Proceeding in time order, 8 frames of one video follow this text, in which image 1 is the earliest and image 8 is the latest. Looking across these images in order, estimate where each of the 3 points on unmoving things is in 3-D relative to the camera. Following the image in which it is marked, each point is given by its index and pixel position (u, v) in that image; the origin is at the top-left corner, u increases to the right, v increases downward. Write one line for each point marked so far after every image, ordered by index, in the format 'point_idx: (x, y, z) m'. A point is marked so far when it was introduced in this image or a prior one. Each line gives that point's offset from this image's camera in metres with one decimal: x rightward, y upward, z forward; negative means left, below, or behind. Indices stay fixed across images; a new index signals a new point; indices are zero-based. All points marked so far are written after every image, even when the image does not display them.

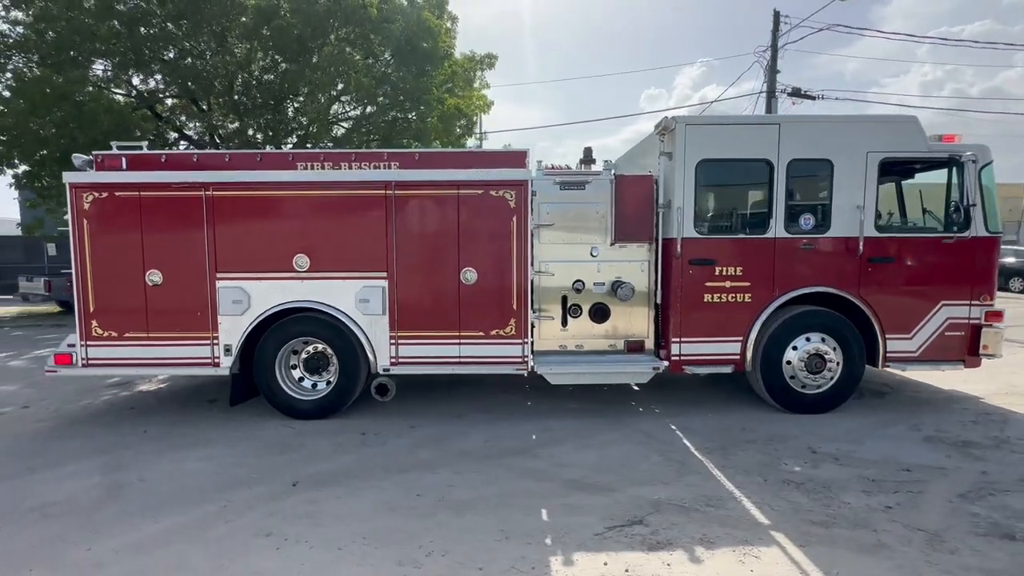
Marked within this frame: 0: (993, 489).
0: (+3.9, -1.7, +3.9) m
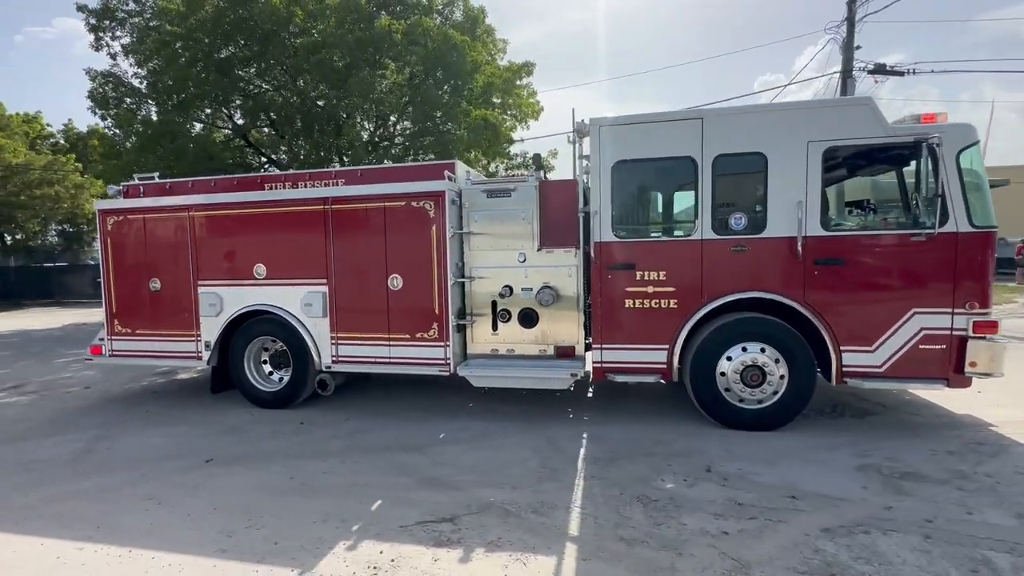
0: (+2.6, -1.7, +3.4) m
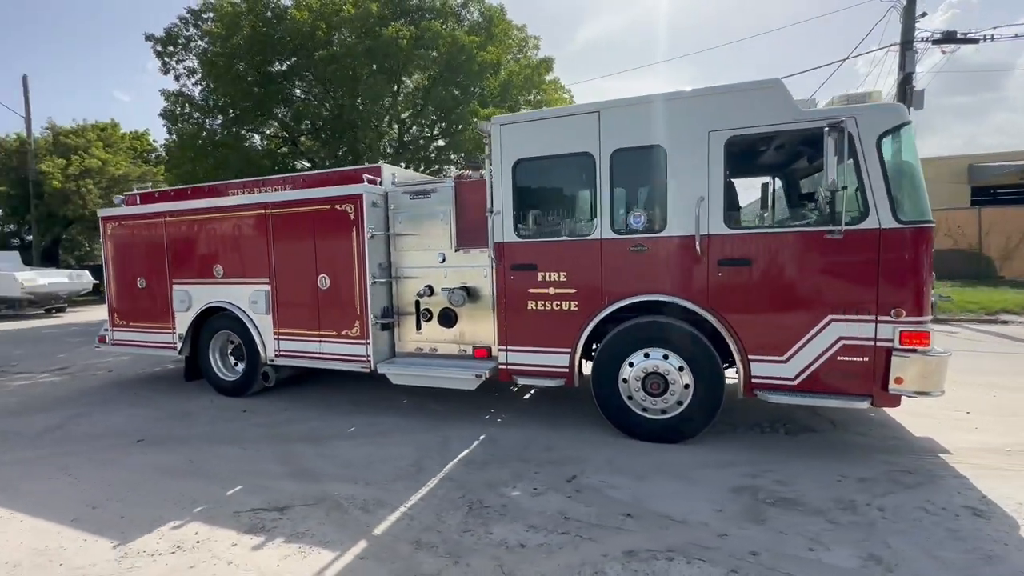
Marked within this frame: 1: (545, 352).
0: (+1.1, -1.8, +3.1) m
1: (+0.4, -0.7, +5.2) m
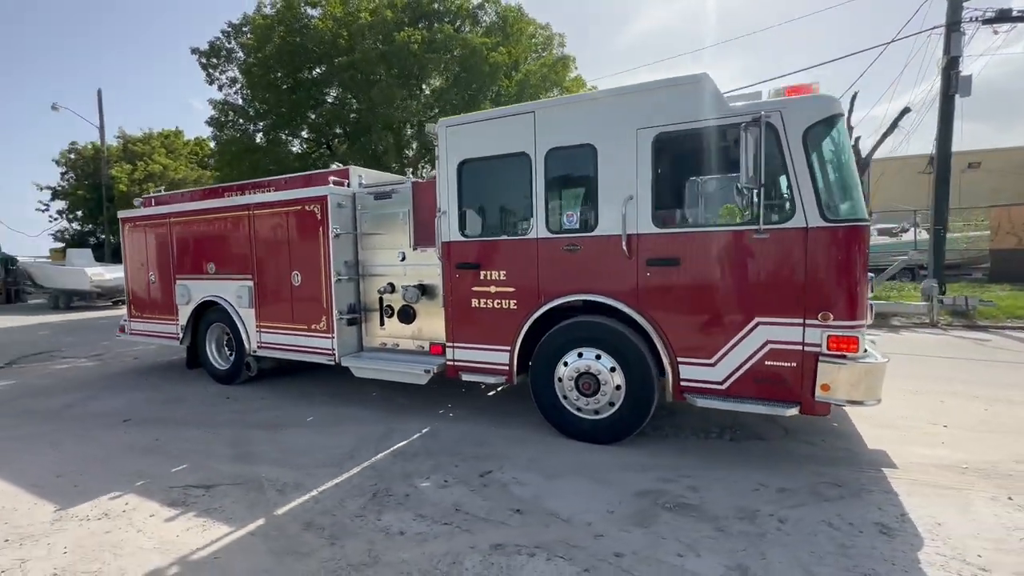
0: (+0.2, -1.7, +3.1) m
1: (-0.3, -0.7, +5.3) m
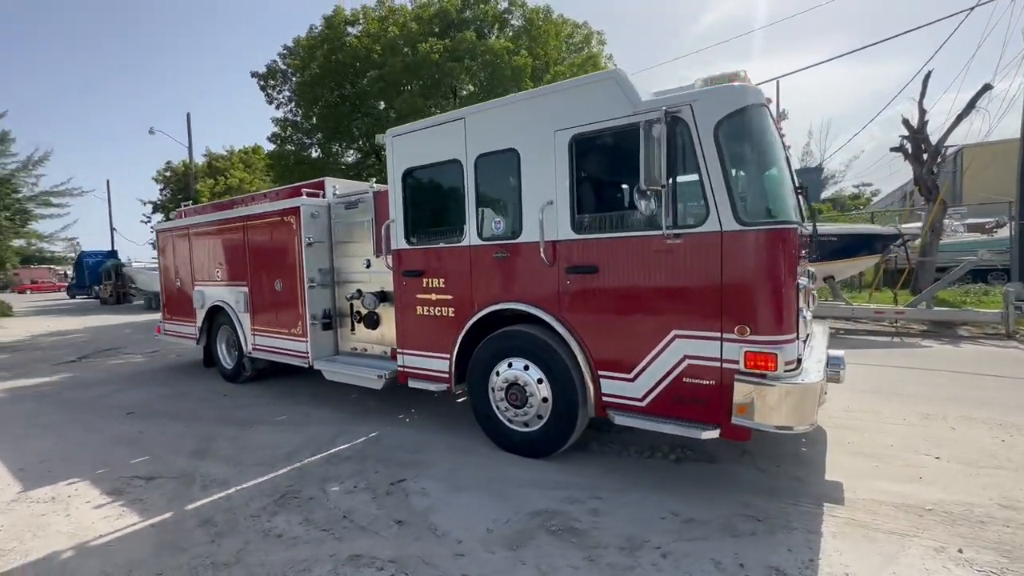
0: (-0.8, -1.8, +3.1) m
1: (-0.9, -0.8, +5.3) m
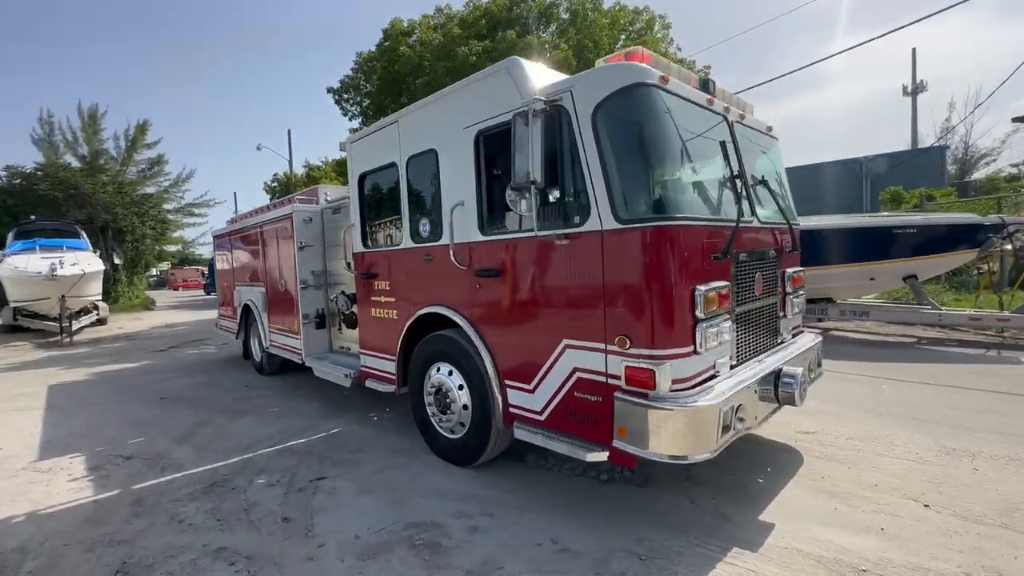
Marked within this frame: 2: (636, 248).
0: (-1.8, -1.9, +3.2) m
1: (-1.5, -0.8, +5.4) m
2: (+0.8, +0.3, +3.1) m
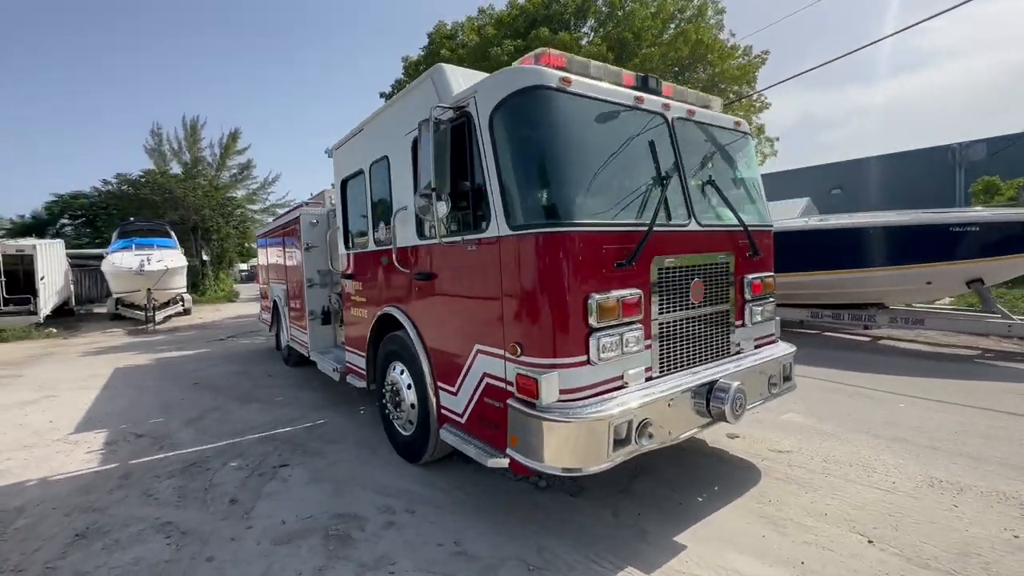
0: (-2.5, -1.9, +3.5) m
1: (-1.9, -0.8, +5.7) m
2: (+0.1, +0.2, +3.0) m
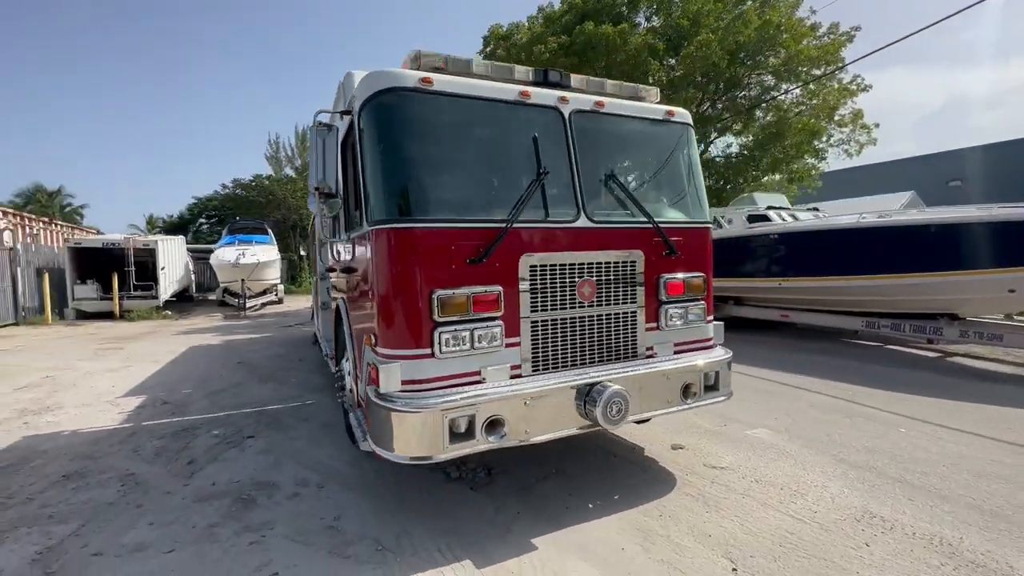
0: (-3.4, -1.8, +4.1) m
1: (-2.3, -0.7, +6.1) m
2: (-0.9, +0.3, +3.2) m
